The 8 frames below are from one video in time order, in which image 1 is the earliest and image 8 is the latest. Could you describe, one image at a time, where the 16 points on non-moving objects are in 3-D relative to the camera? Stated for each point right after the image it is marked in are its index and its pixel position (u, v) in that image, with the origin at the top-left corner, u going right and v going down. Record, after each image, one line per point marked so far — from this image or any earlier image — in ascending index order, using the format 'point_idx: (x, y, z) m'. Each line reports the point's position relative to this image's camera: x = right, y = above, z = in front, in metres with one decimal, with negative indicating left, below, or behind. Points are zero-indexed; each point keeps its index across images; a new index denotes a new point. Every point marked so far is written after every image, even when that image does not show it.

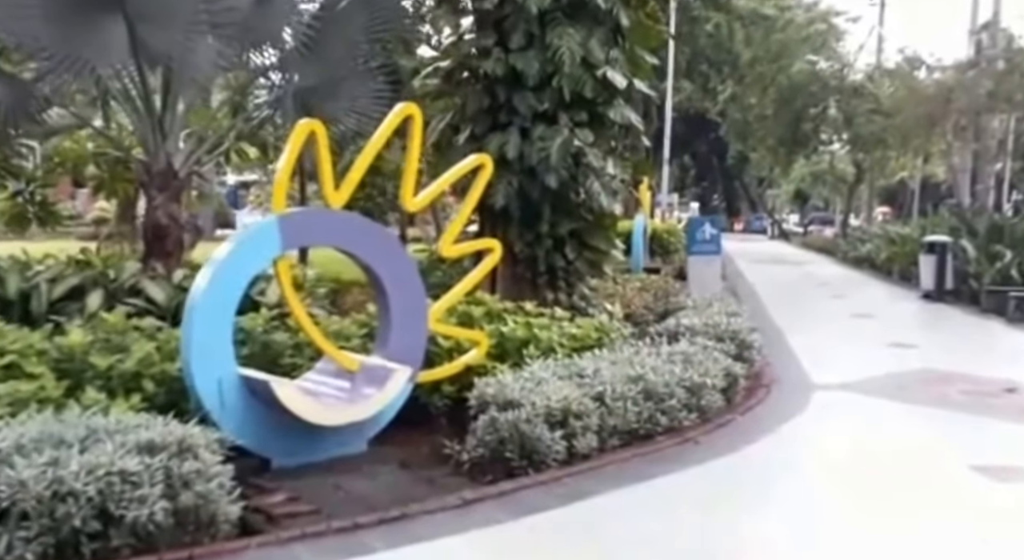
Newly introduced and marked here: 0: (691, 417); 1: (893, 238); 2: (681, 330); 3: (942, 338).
0: (+1.0, -0.8, +5.8) m
1: (+6.8, +0.8, +19.0) m
2: (+1.2, -0.4, +7.6) m
3: (+4.0, -0.6, +10.1) m
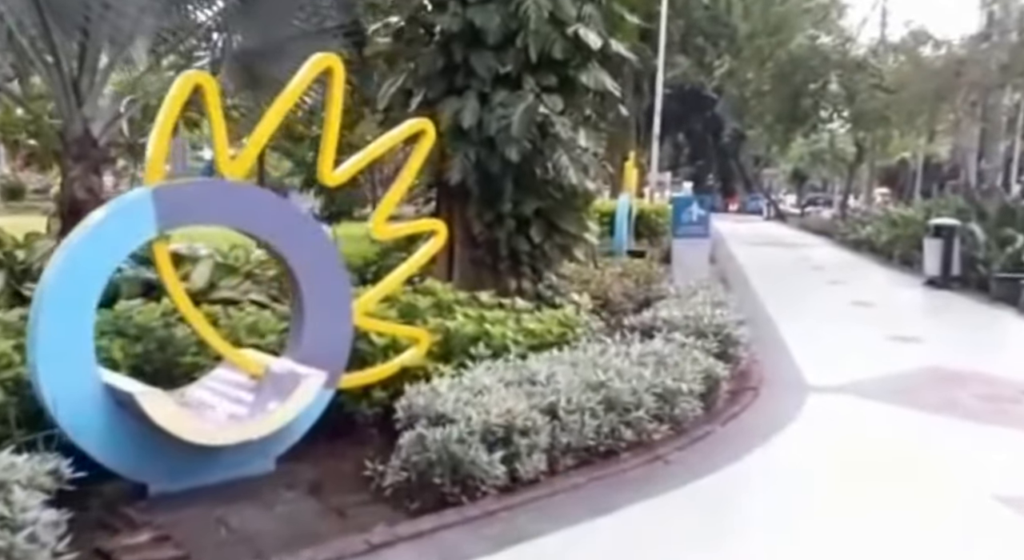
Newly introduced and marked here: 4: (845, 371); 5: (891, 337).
0: (+0.7, -0.7, +4.9) m
1: (+6.5, +1.0, +18.1) m
2: (+0.9, -0.3, +6.7) m
3: (+3.8, -0.4, +9.3) m
4: (+2.2, -0.6, +7.1) m
5: (+3.1, -0.5, +8.8) m
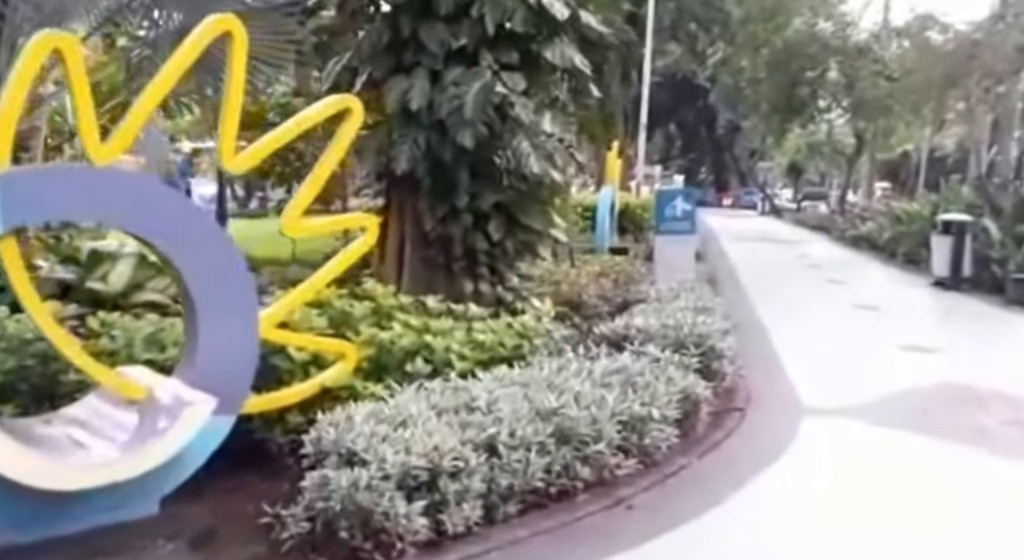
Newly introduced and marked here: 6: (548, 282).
0: (+0.5, -0.7, +4.2) m
1: (+6.2, +1.1, +17.4) m
2: (+0.7, -0.3, +6.0) m
3: (+3.5, -0.5, +8.6) m
4: (+2.0, -0.6, +6.4) m
5: (+2.8, -0.5, +8.0) m
6: (+0.3, 0.0, +9.0) m
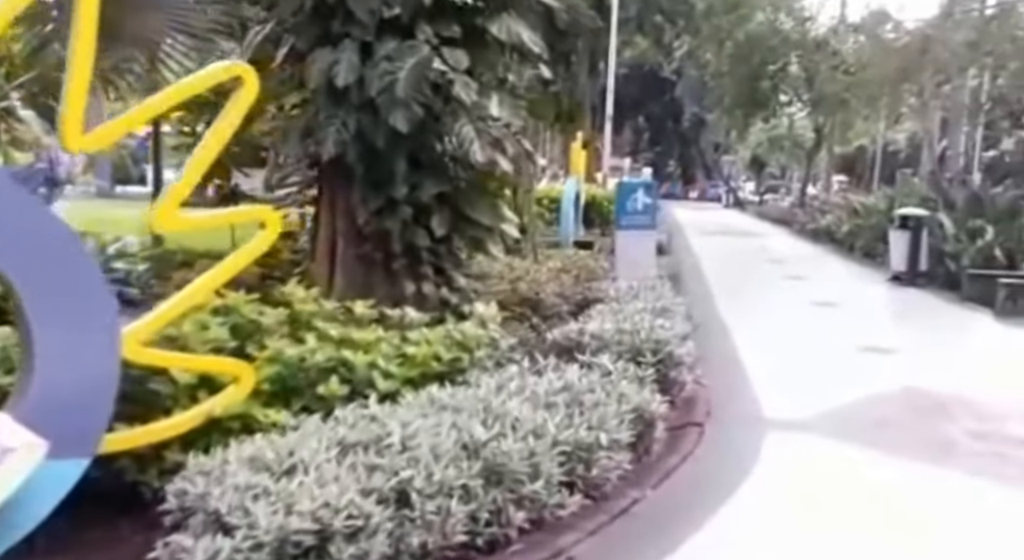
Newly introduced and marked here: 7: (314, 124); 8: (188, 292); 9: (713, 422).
0: (+0.2, -0.8, +3.5) m
1: (+5.5, +1.1, +16.9) m
2: (+0.4, -0.3, +5.3) m
3: (+3.1, -0.5, +8.0) m
4: (+1.7, -0.7, +5.8) m
5: (+2.5, -0.5, +7.4) m
6: (-0.1, 0.0, +8.3) m
7: (-1.0, +0.8, +5.2) m
8: (-1.1, -0.1, +3.5) m
9: (+1.0, -0.7, +5.2) m
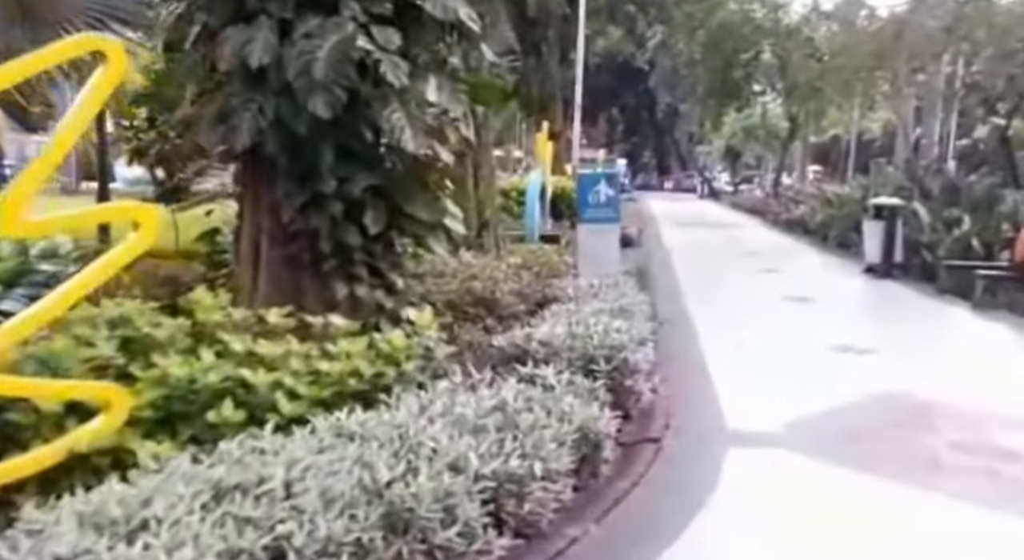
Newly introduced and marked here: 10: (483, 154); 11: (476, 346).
0: (0.0, -0.8, +3.1) m
1: (+5.0, +1.3, +16.5) m
2: (+0.1, -0.3, +4.8) m
3: (+2.8, -0.4, +7.6) m
4: (+1.4, -0.6, +5.3) m
5: (+2.2, -0.5, +7.0) m
6: (-0.4, 0.0, +7.8) m
7: (-1.3, +0.8, +4.7) m
8: (-1.3, -0.1, +2.9) m
9: (+0.7, -0.7, +4.8) m
10: (-0.3, +1.2, +10.1) m
11: (-0.2, -0.3, +5.4) m
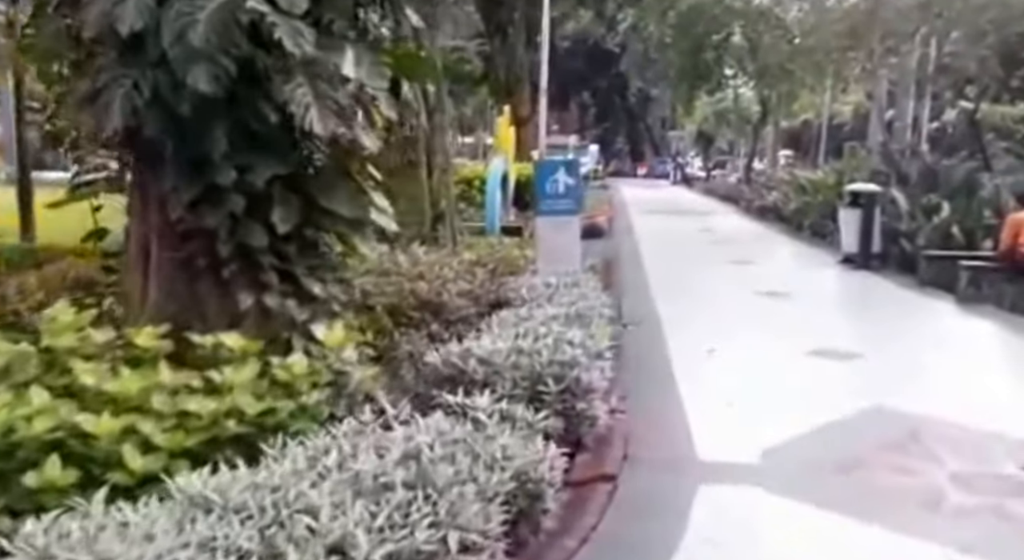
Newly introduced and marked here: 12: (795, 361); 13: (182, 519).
0: (-0.2, -0.8, +2.4) m
1: (+4.5, +1.4, +15.9) m
2: (-0.2, -0.3, +4.1) m
3: (+2.5, -0.4, +6.9) m
4: (+1.1, -0.7, +4.6) m
5: (+1.8, -0.4, +6.3) m
6: (-0.7, 0.0, +7.1) m
7: (-1.5, +0.7, +4.0) m
8: (-1.5, -0.2, +2.2) m
9: (+0.5, -0.7, +4.1) m
10: (-0.7, +1.3, +9.4) m
11: (-0.5, -0.4, +4.7) m
12: (+1.7, -0.5, +6.1) m
13: (-0.7, -0.5, +2.4) m
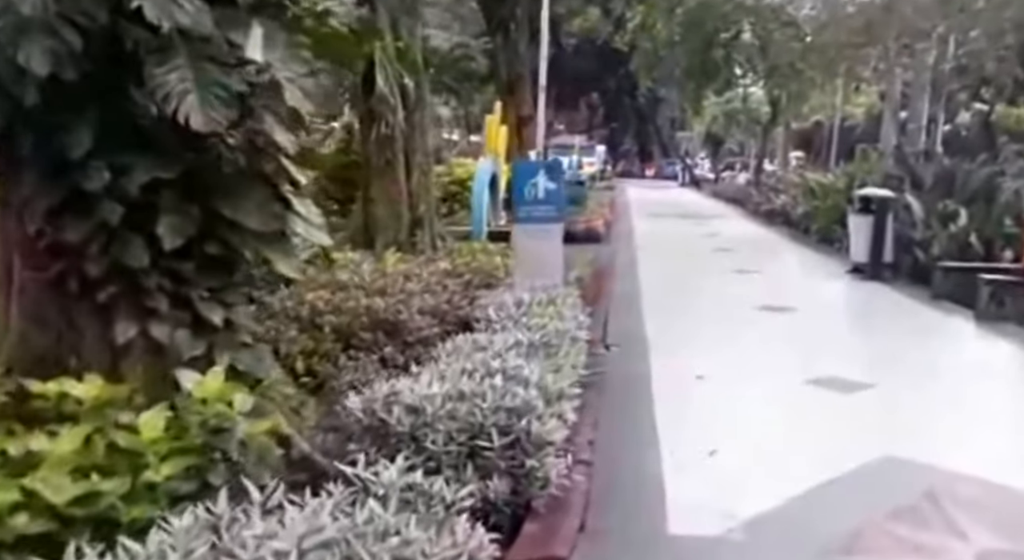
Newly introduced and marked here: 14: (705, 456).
0: (-0.5, -0.9, +1.6) m
1: (+4.4, +1.3, +15.1) m
2: (-0.4, -0.4, +3.3) m
3: (+2.3, -0.5, +6.1) m
4: (+0.9, -0.8, +3.8) m
5: (+1.6, -0.6, +5.5) m
6: (-0.9, 0.0, +6.3) m
7: (-1.7, +0.6, +3.2) m
8: (-1.8, -0.2, +1.4) m
9: (+0.3, -0.8, +3.3) m
10: (-0.8, +1.2, +8.6) m
11: (-0.7, -0.5, +3.9) m
12: (+1.5, -0.6, +5.3) m
13: (-1.0, -0.6, +1.6) m
14: (+0.8, -0.7, +4.2) m
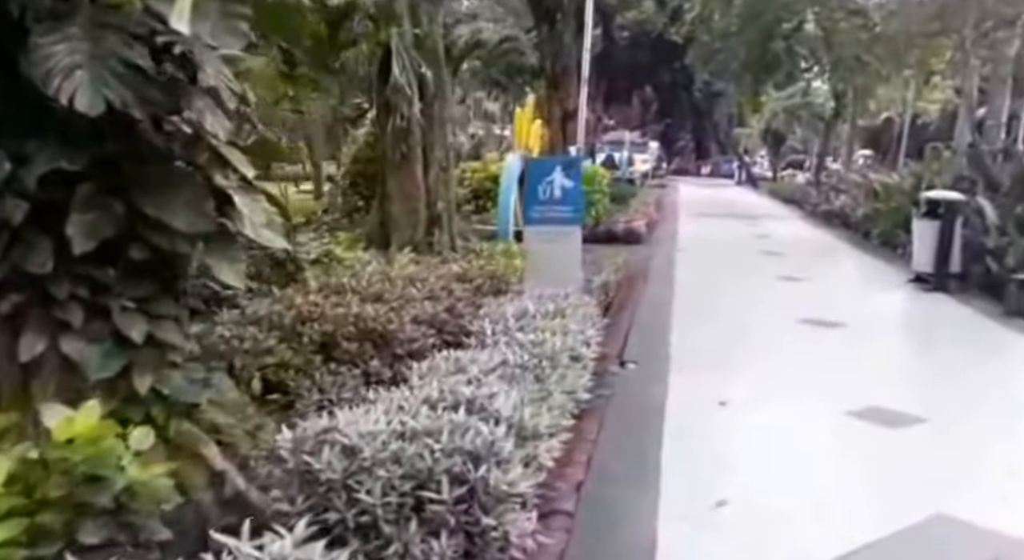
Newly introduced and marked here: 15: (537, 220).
0: (-0.7, -1.0, +1.0) m
1: (+5.1, +1.2, +14.2) m
2: (-0.5, -0.5, +2.8) m
3: (+2.3, -0.6, +5.4) m
4: (+0.8, -0.8, +3.2) m
5: (+1.7, -0.6, +4.8) m
6: (-0.8, -0.1, +5.8) m
7: (-1.8, +0.6, +2.7) m
8: (-2.0, -0.3, +1.0) m
9: (+0.1, -0.9, +2.7) m
10: (-0.5, +1.2, +8.0) m
11: (-0.7, -0.5, +3.3) m
12: (+1.5, -0.6, +4.6) m
13: (-1.2, -0.6, +1.1) m
14: (+0.7, -0.8, +3.5) m
15: (+0.2, +0.4, +6.0) m
